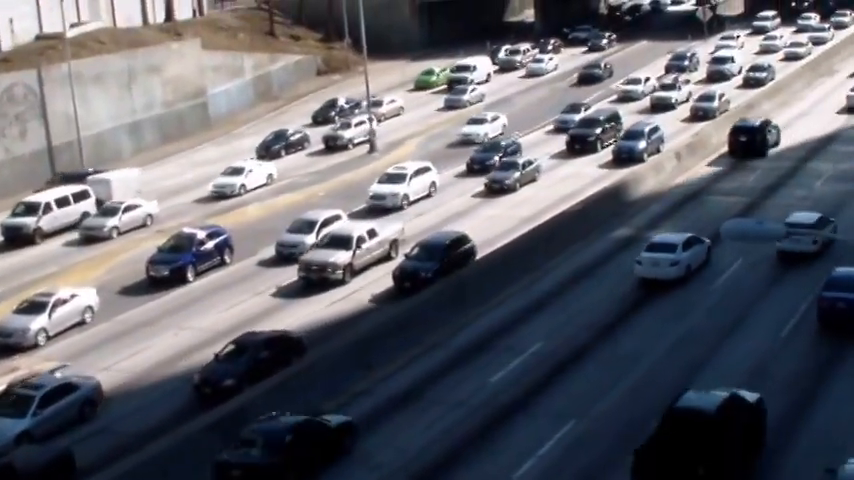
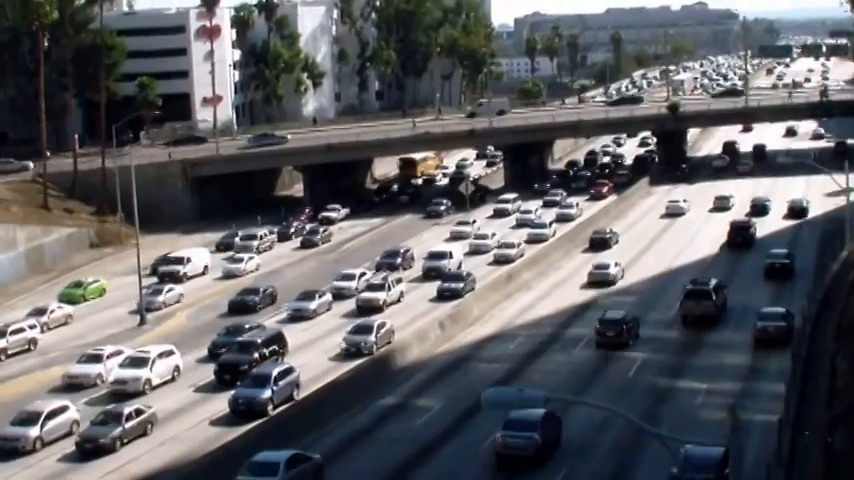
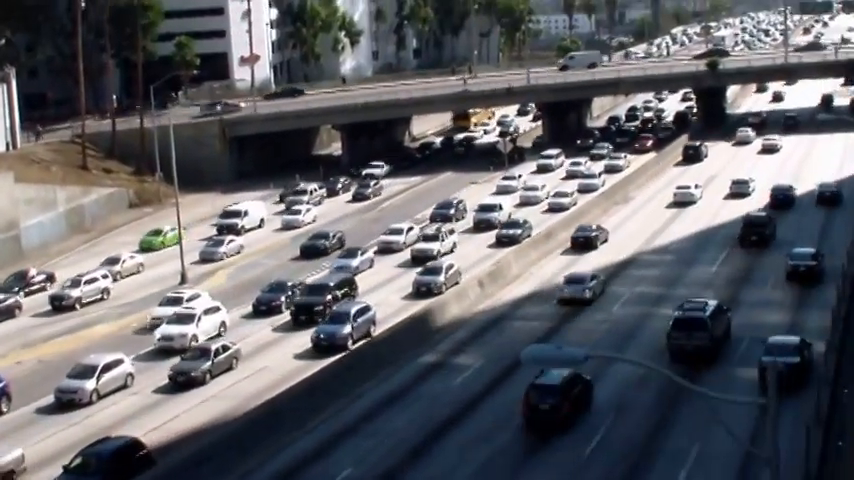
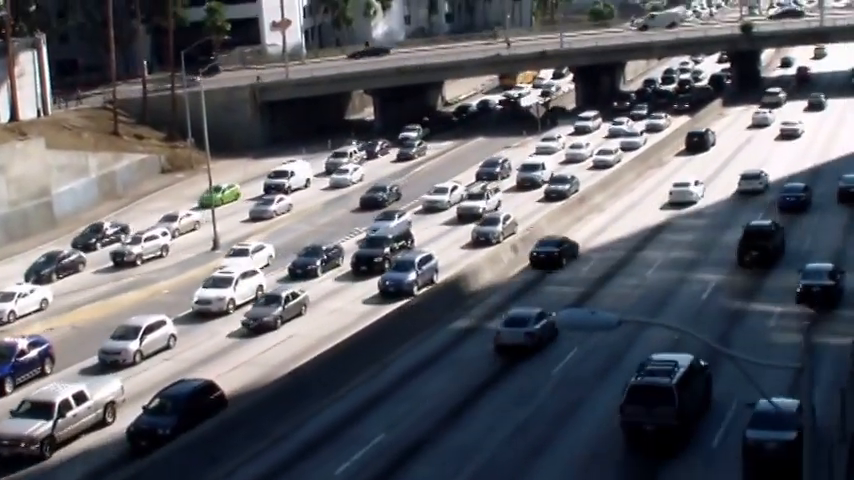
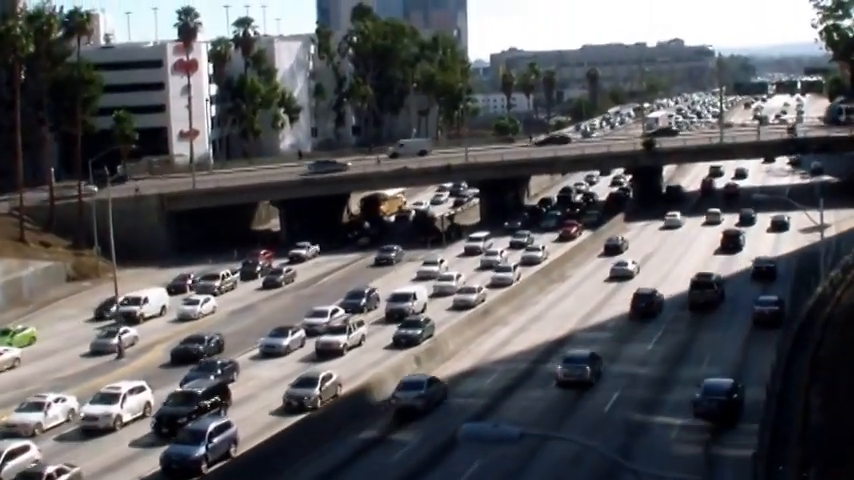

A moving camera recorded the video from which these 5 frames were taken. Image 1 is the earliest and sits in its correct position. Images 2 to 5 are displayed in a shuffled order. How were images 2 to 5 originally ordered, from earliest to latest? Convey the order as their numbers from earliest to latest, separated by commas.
4, 3, 2, 5
